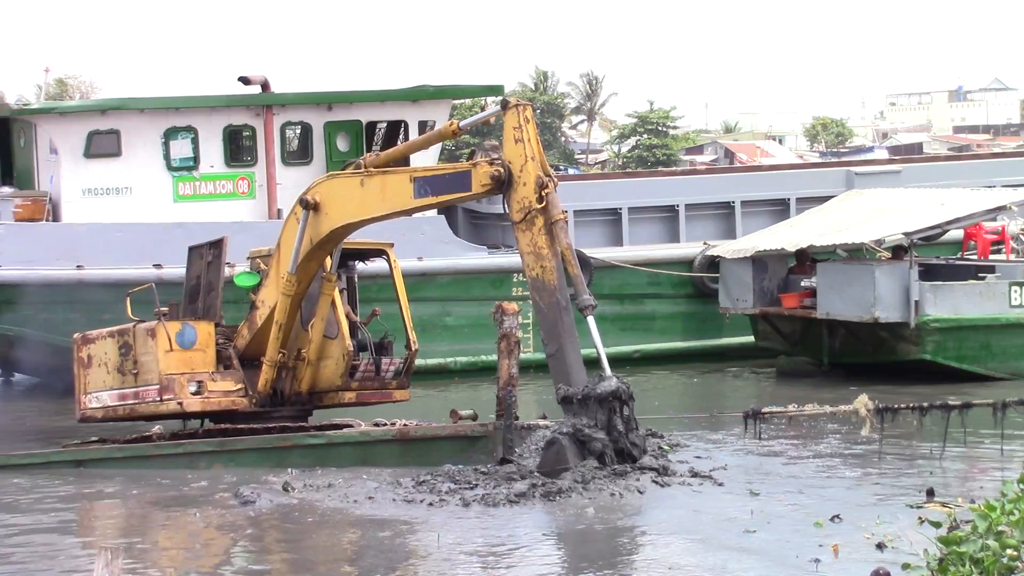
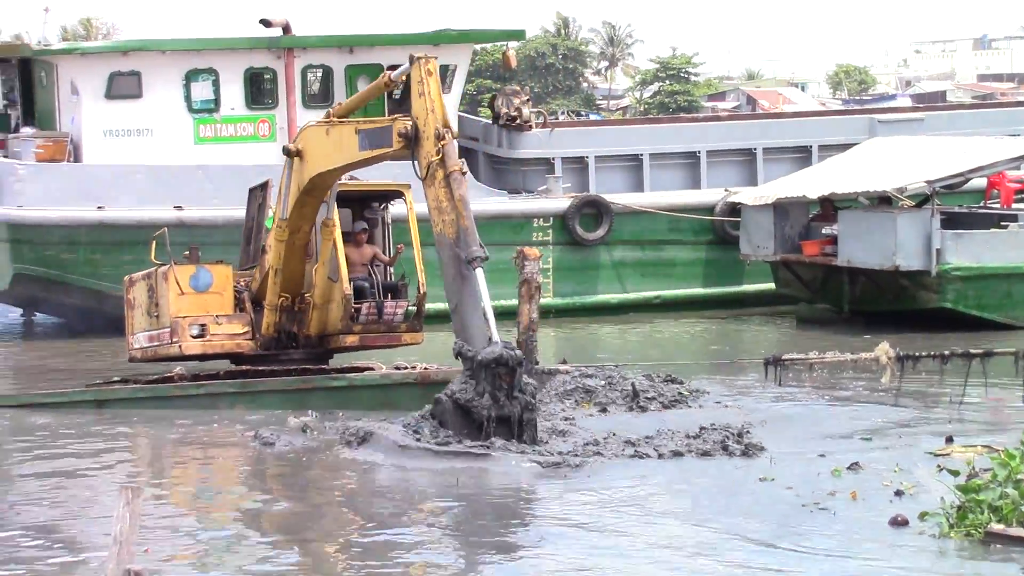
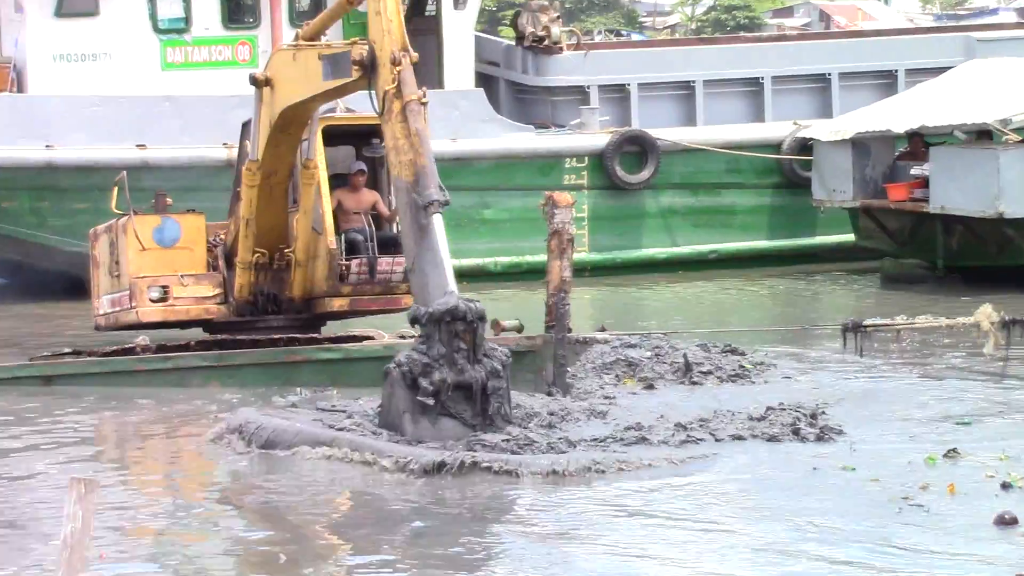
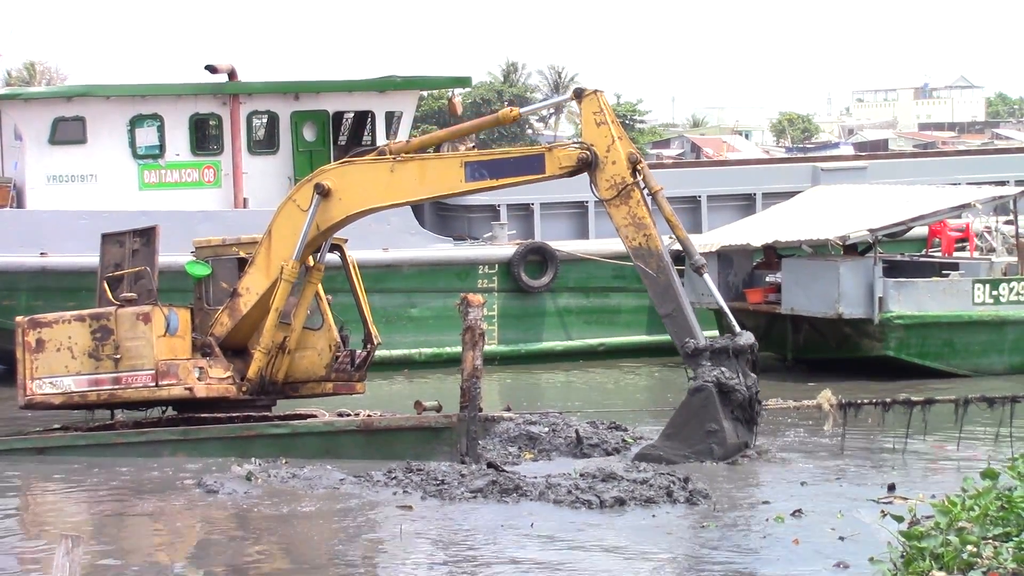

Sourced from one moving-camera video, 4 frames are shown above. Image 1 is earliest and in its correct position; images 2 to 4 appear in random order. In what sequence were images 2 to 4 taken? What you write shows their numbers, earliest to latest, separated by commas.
4, 2, 3
